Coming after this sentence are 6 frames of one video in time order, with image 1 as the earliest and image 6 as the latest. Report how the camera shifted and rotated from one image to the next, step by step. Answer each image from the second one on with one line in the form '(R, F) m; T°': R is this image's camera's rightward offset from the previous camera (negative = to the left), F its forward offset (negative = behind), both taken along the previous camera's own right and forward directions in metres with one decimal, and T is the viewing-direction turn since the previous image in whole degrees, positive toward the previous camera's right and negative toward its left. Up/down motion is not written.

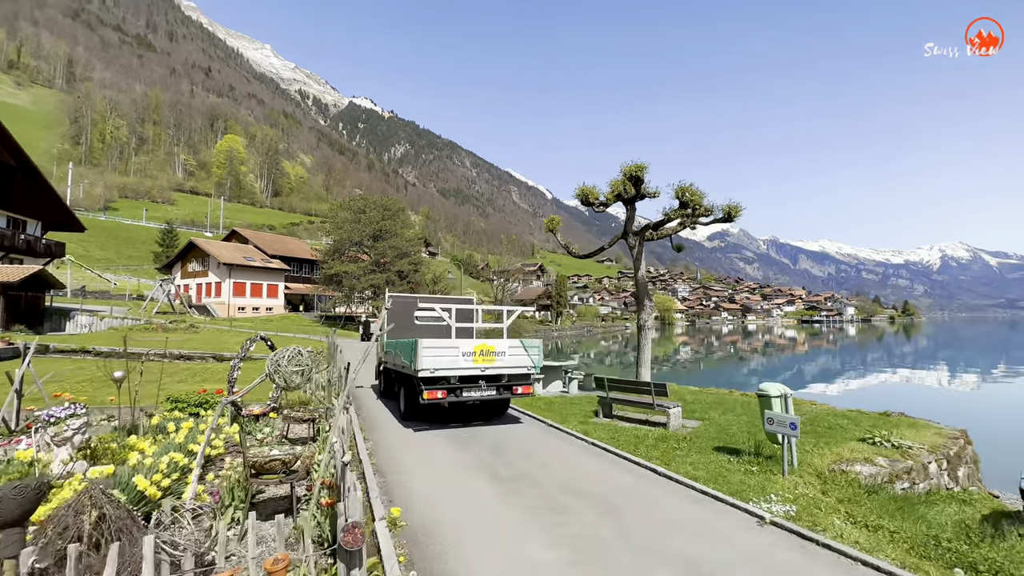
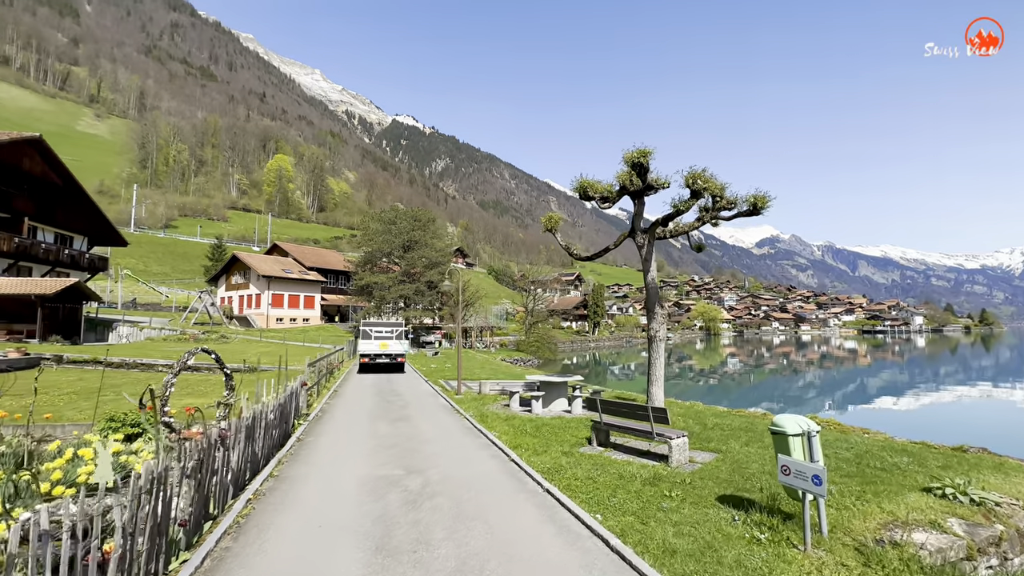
(+1.3, +1.5) m; -5°
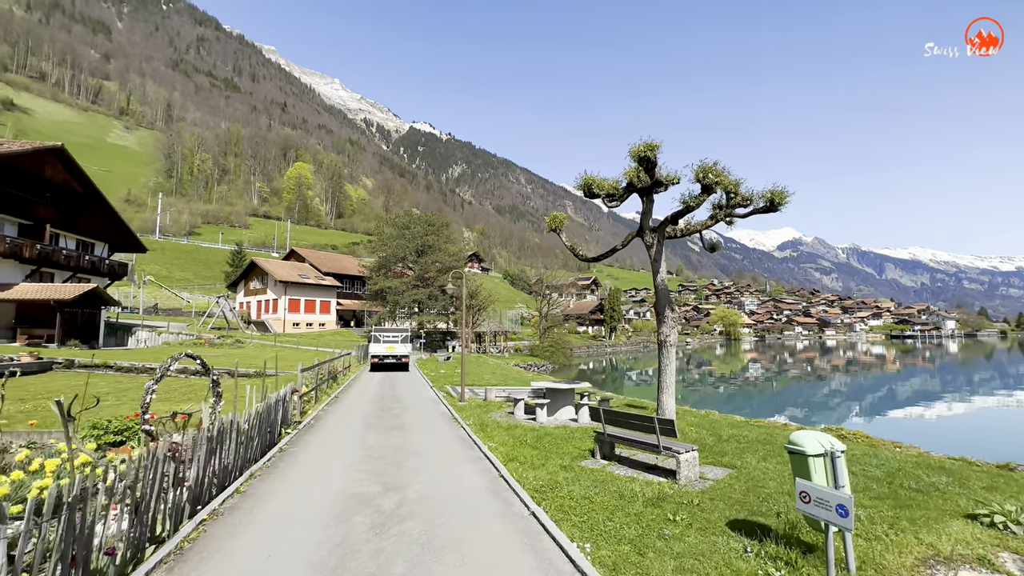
(+0.4, +0.5) m; -2°
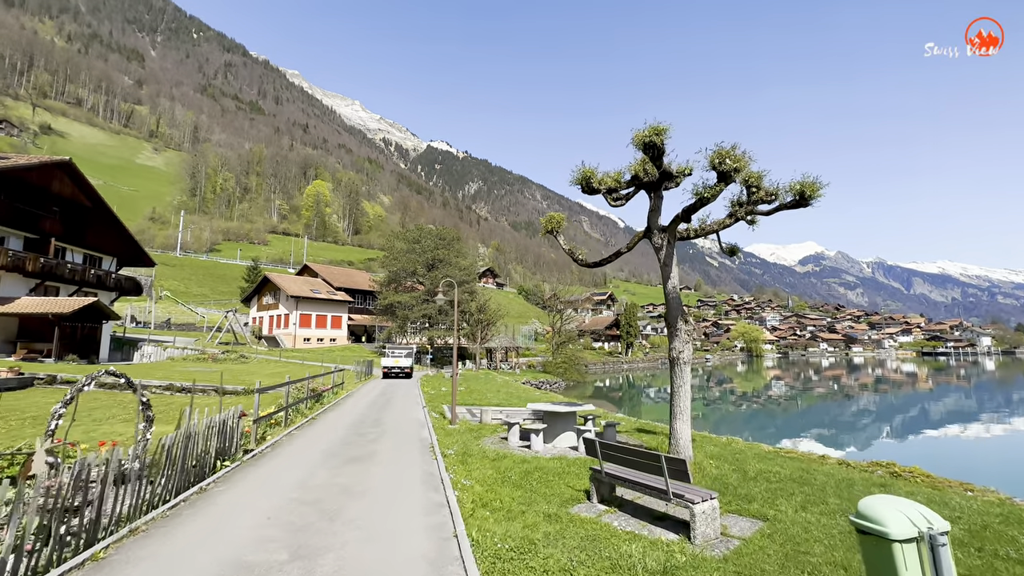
(+0.6, +1.4) m; -2°
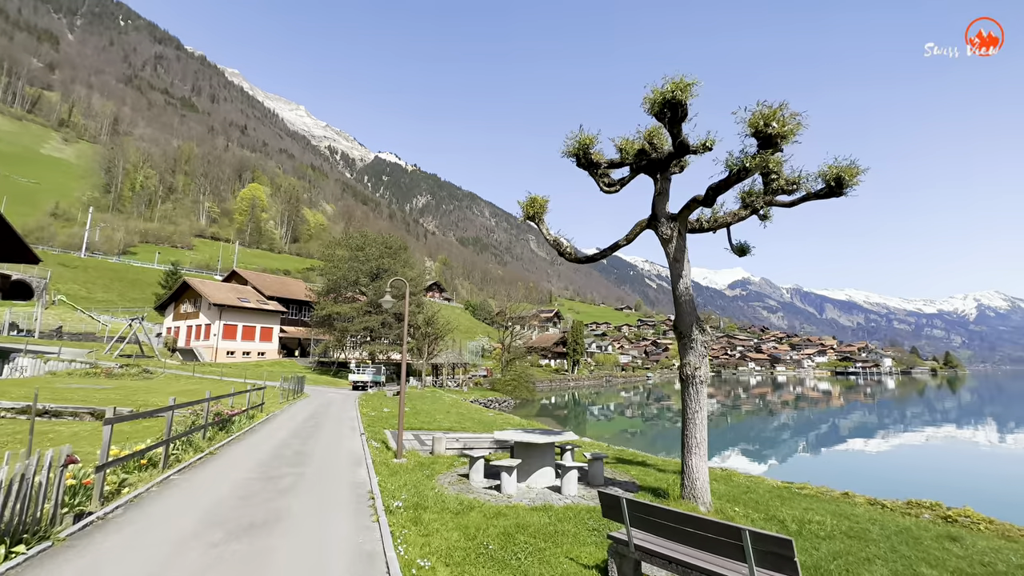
(-0.5, +2.3) m; +7°
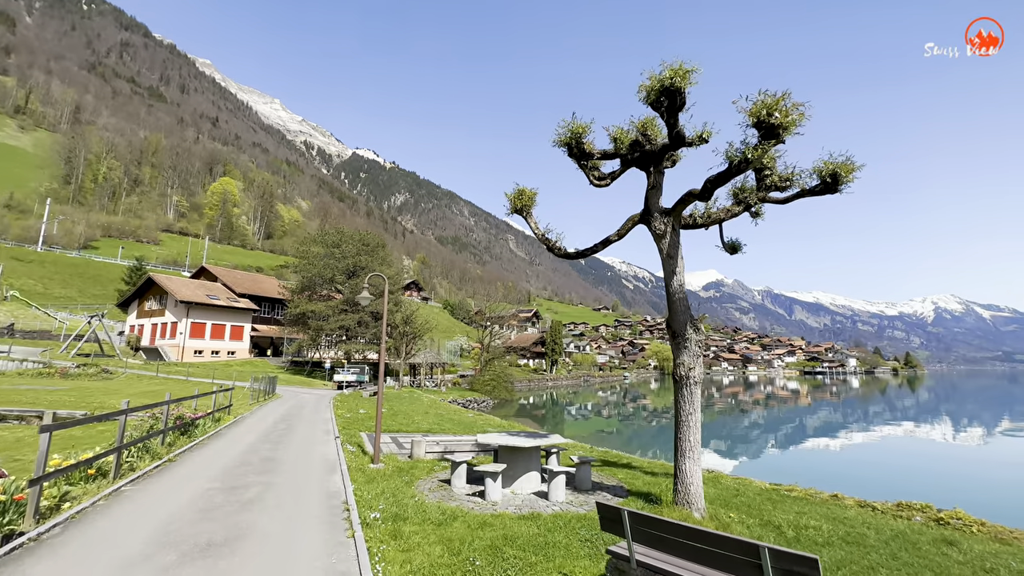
(-0.1, +0.4) m; +3°
